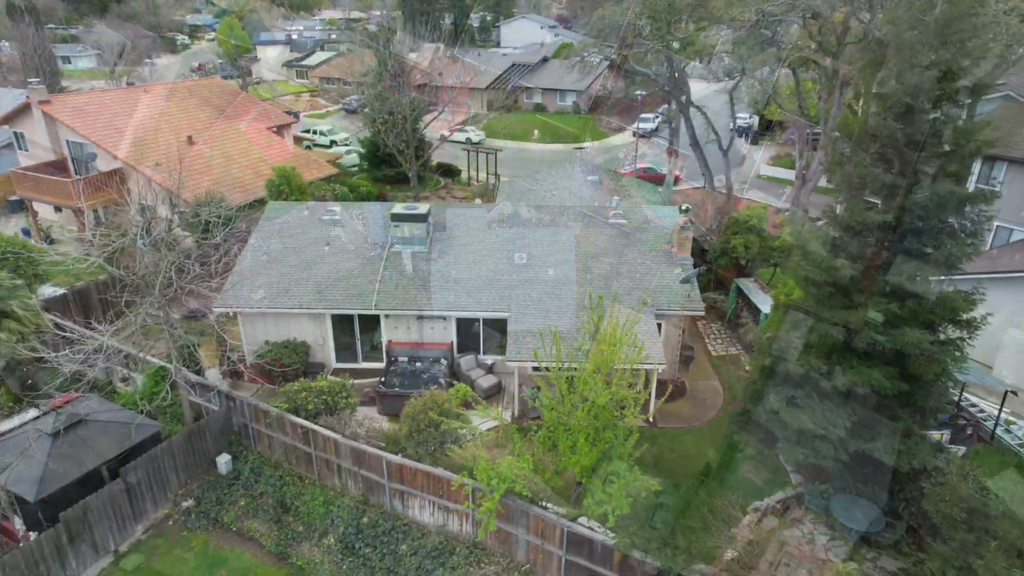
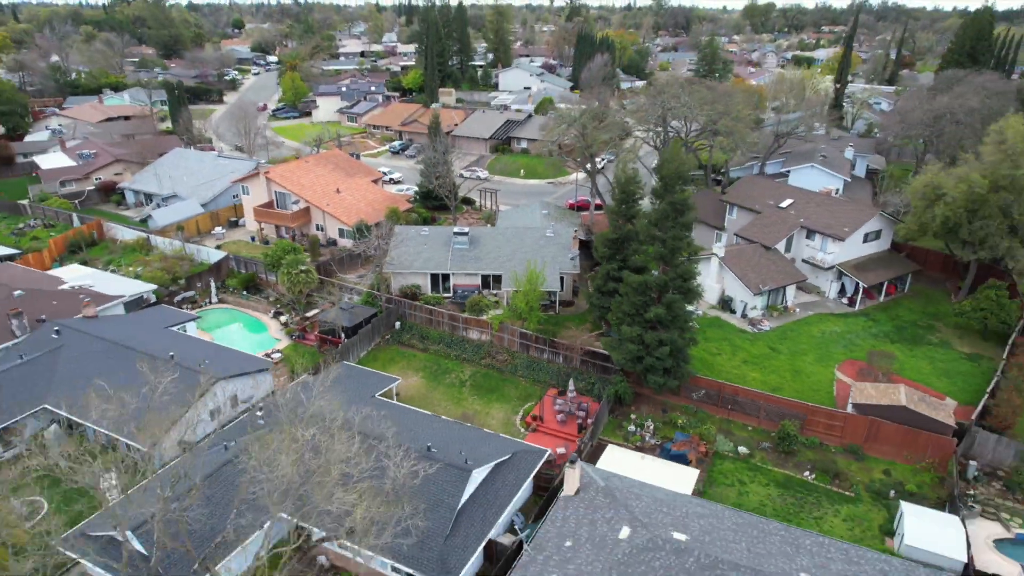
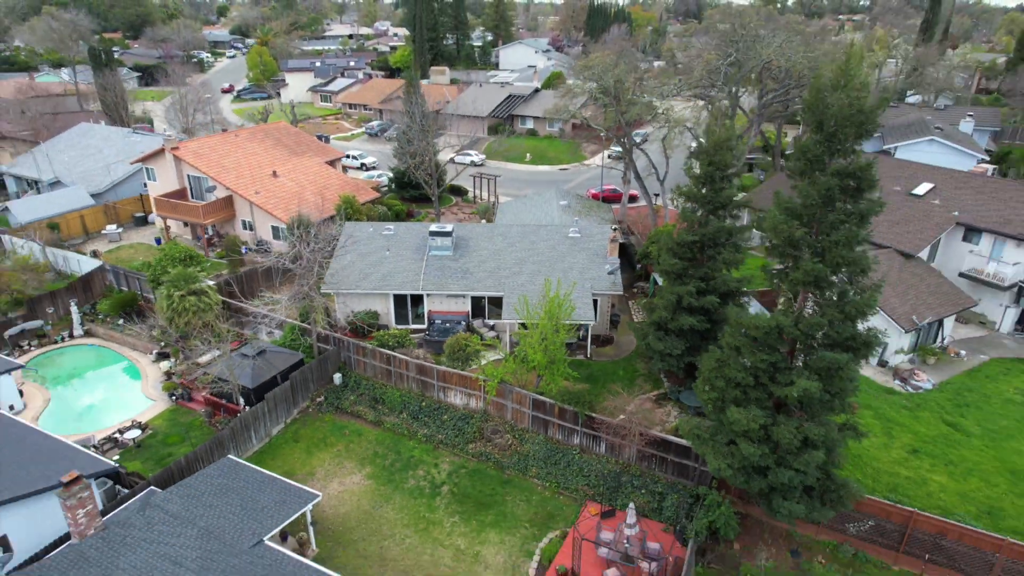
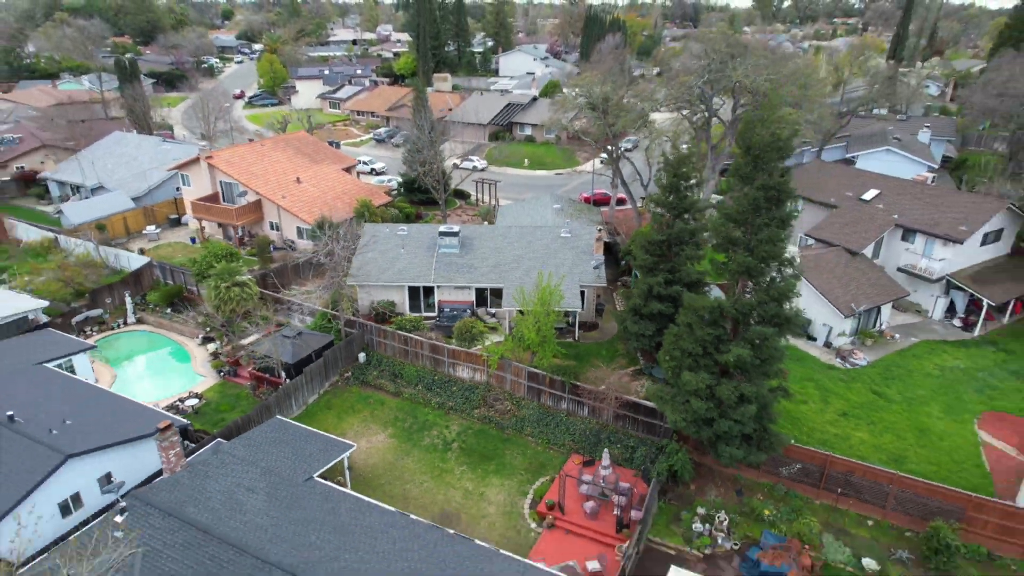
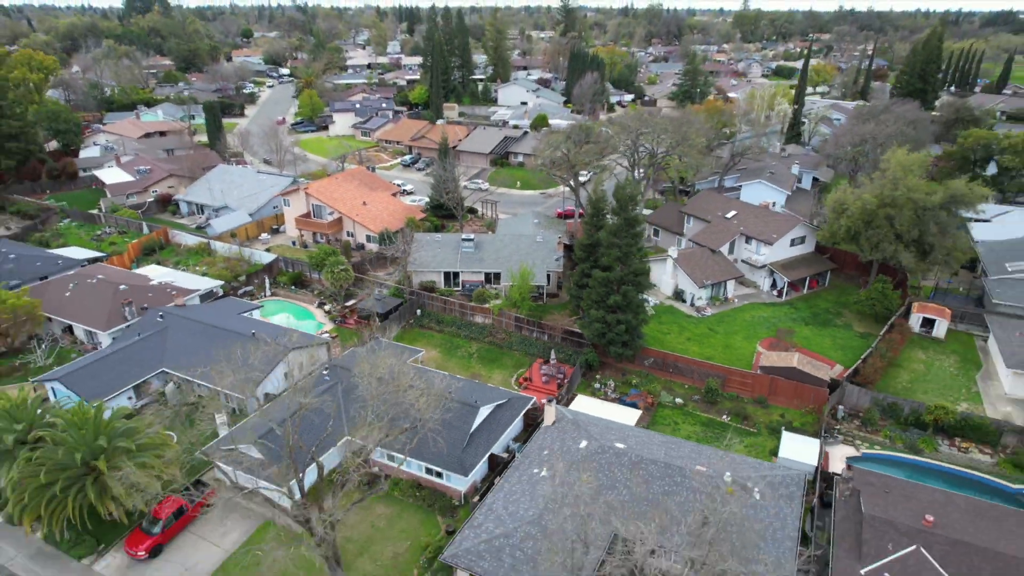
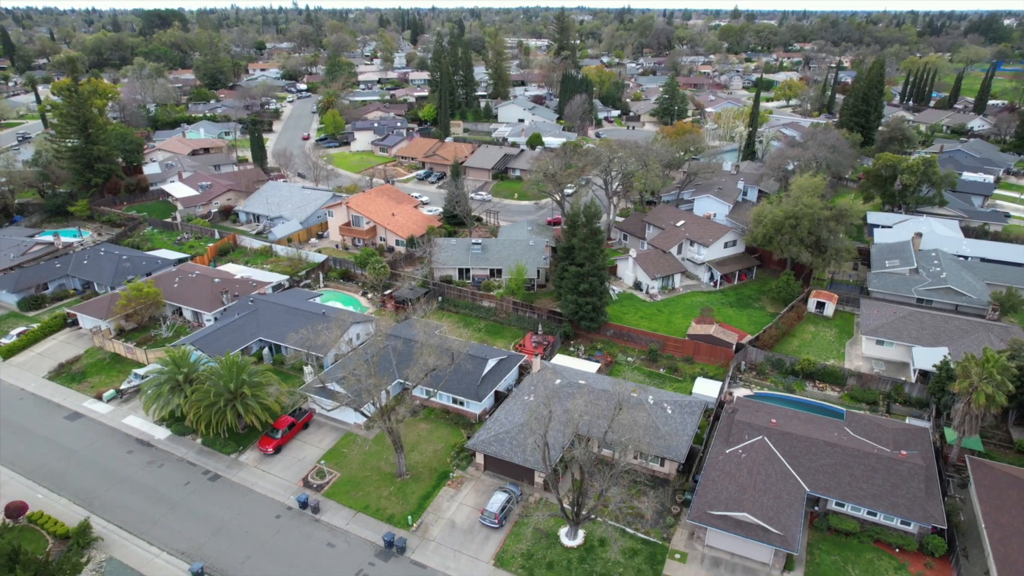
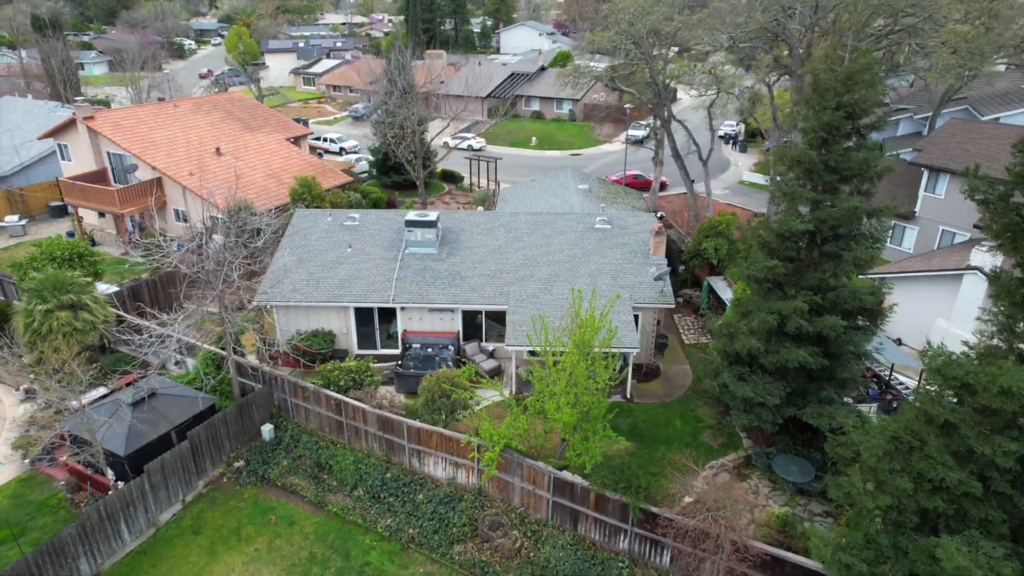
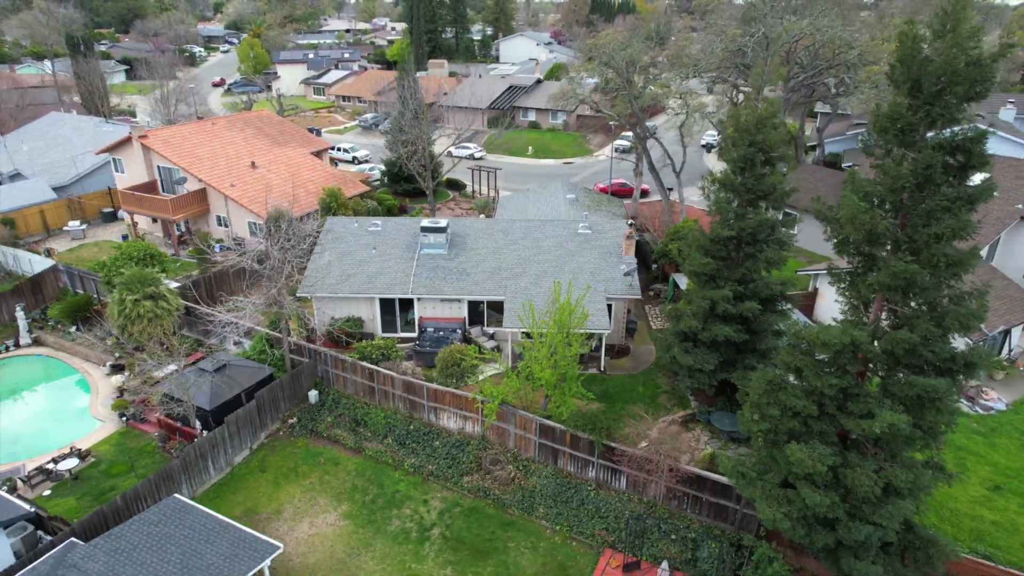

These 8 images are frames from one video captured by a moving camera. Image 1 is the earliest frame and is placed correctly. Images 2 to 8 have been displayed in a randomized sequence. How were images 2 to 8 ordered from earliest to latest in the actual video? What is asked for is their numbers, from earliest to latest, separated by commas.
7, 8, 3, 4, 2, 5, 6
